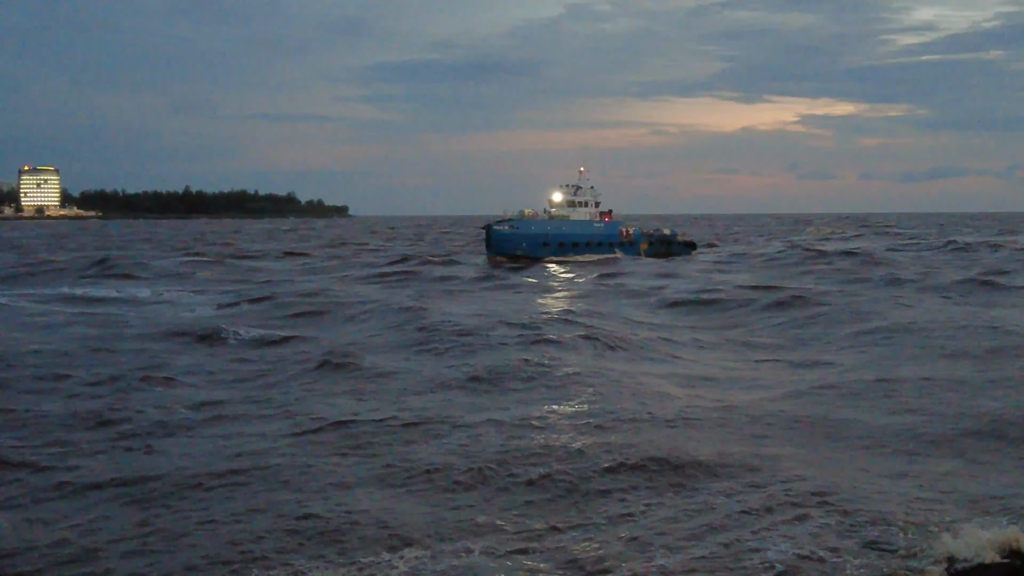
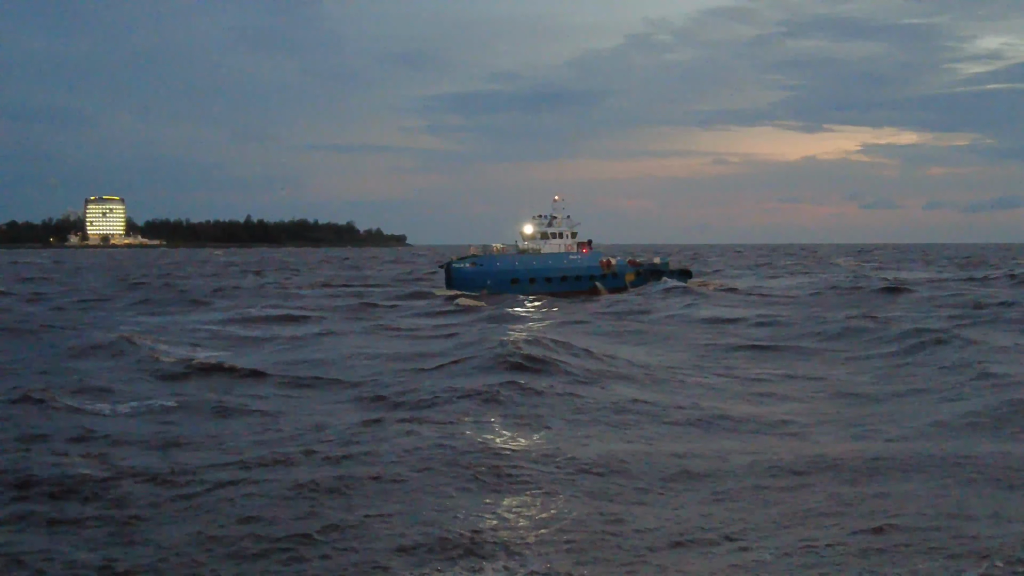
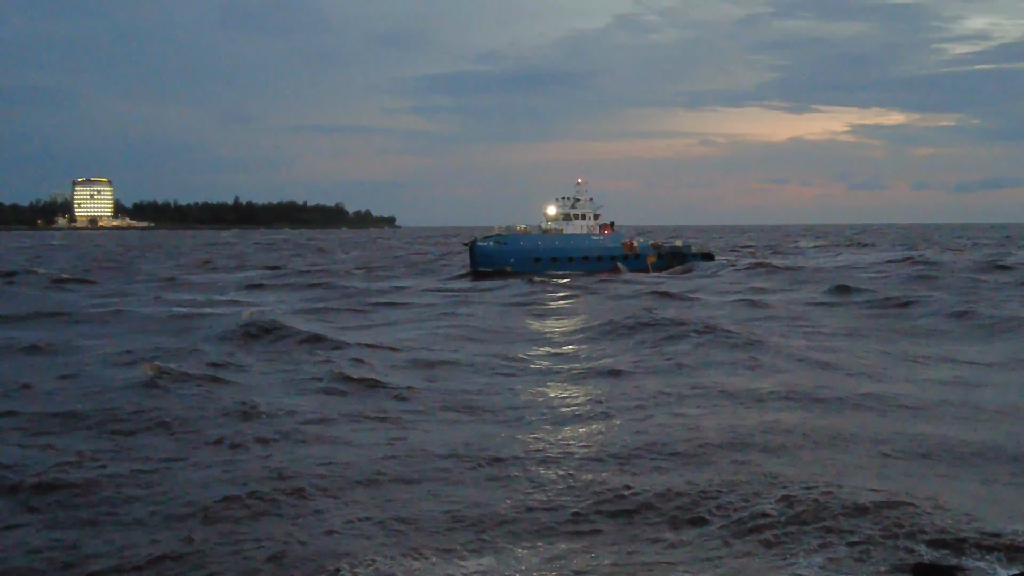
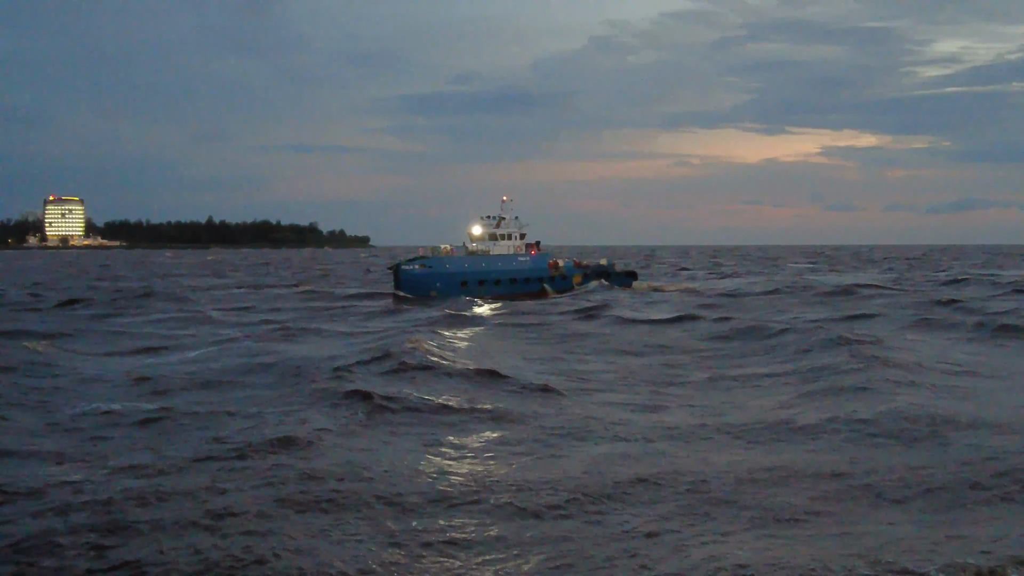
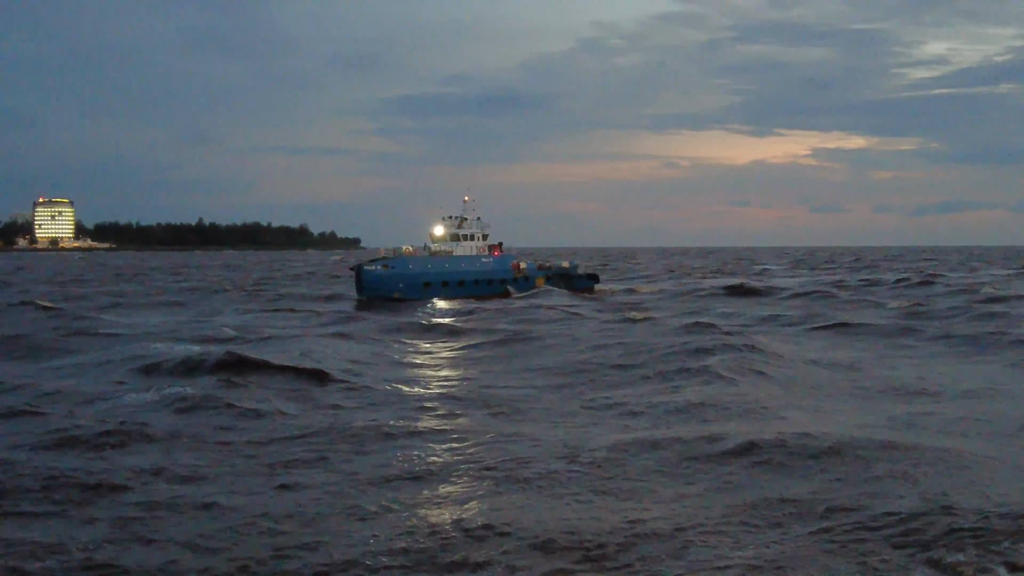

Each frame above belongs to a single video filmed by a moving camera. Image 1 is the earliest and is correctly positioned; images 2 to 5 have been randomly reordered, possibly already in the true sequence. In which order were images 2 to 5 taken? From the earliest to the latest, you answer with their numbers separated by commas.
3, 2, 4, 5
